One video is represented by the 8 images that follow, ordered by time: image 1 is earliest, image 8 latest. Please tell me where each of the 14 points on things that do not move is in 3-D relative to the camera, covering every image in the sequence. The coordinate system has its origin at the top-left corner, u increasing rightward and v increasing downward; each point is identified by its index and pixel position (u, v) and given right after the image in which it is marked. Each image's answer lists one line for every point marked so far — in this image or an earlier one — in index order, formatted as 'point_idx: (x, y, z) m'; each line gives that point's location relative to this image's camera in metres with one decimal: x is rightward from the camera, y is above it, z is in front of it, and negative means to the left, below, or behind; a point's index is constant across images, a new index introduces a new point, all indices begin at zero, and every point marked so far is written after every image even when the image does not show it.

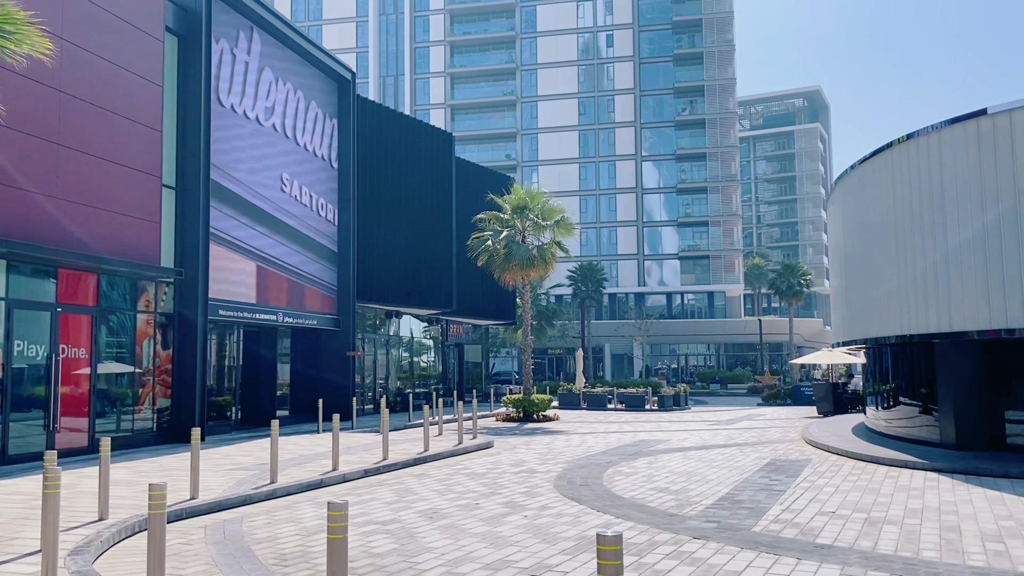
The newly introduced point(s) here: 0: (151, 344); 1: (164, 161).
0: (-7.8, -1.2, +19.0) m
1: (-7.8, +2.9, +19.7) m
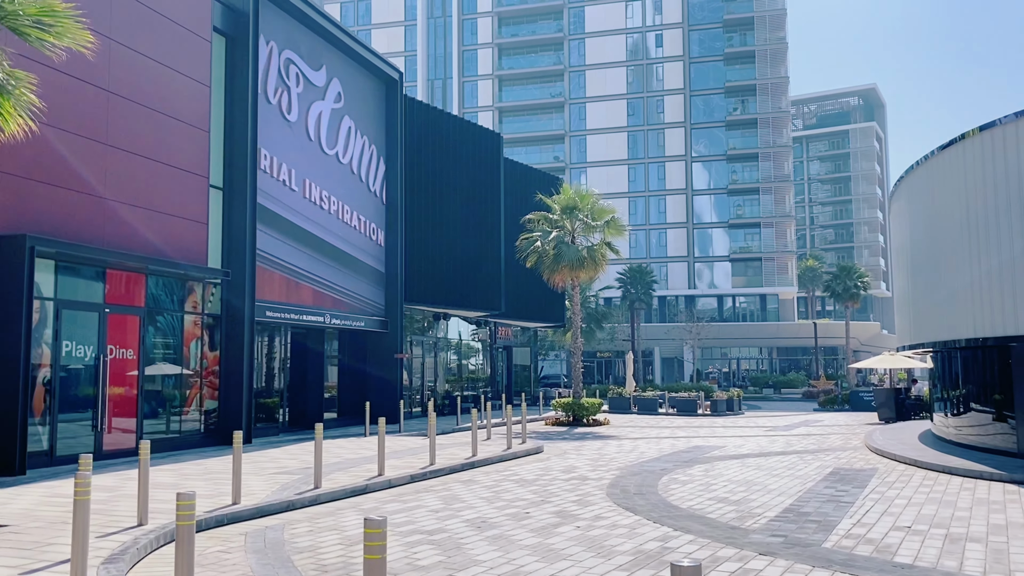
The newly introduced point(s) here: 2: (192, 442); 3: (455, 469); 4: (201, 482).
0: (-6.8, -1.2, +19.0) m
1: (-6.7, +2.9, +19.6) m
2: (-6.7, -3.3, +18.5) m
3: (-0.9, -3.0, +14.5) m
4: (-4.5, -2.8, +12.7) m
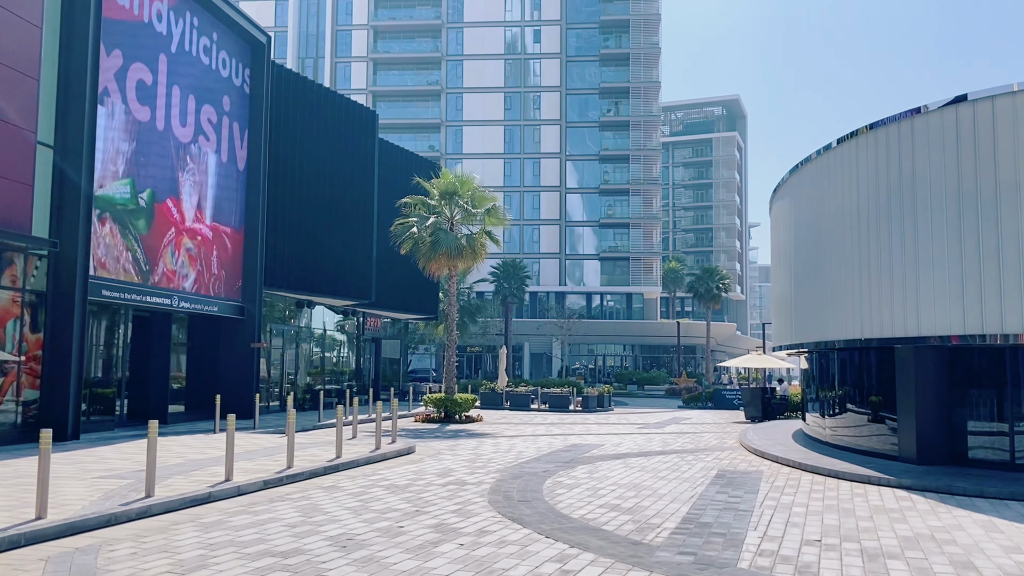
0: (-9.2, -0.7, +16.4) m
1: (-9.1, +3.4, +17.1) m
2: (-9.2, -2.8, +15.9) m
3: (-2.9, -2.7, +12.9) m
4: (-6.1, -2.4, +10.5) m
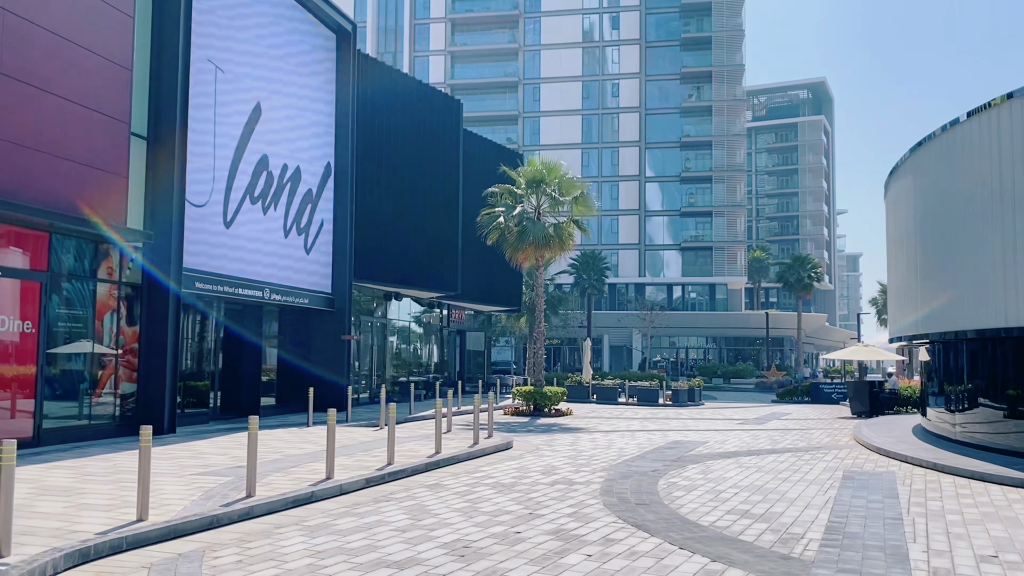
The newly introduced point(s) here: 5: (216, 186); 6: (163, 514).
0: (-7.4, -0.6, +16.3) m
1: (-7.3, +3.5, +16.9) m
2: (-7.4, -2.6, +15.8) m
3: (-1.3, -2.5, +12.3) m
4: (-4.7, -2.3, +10.2) m
5: (-6.5, +2.0, +19.4) m
6: (-3.3, -2.1, +8.3) m
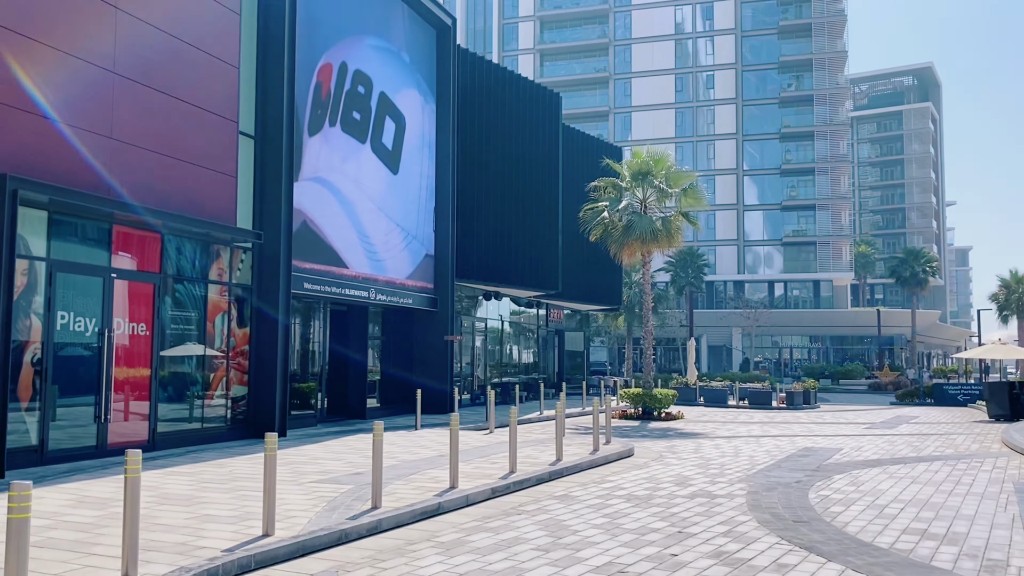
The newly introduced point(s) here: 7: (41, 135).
0: (-5.3, -0.6, +16.1) m
1: (-5.1, +3.5, +16.7) m
2: (-5.3, -2.6, +15.6) m
3: (+0.4, -2.5, +11.5) m
4: (-3.2, -2.3, +9.8) m
5: (-4.1, +2.0, +19.1) m
6: (-2.0, -2.1, +7.7) m
7: (-6.5, +2.1, +12.1) m
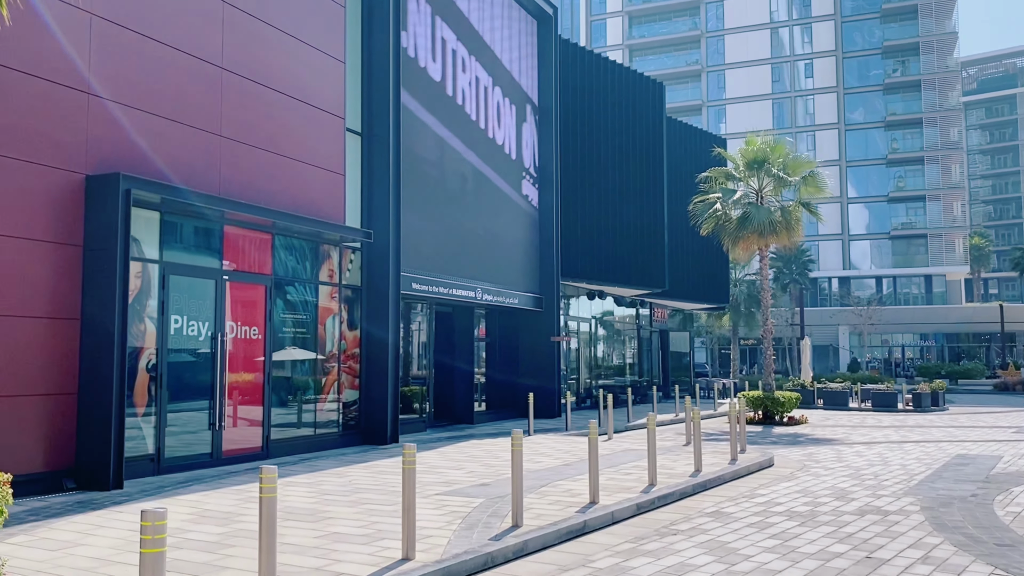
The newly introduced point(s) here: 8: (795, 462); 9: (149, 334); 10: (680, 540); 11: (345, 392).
0: (-3.1, -0.6, +15.6) m
1: (-3.0, +3.5, +16.2) m
2: (-3.2, -2.7, +15.1) m
3: (+2.1, -2.4, +10.4) m
4: (-1.7, -2.3, +9.1) m
5: (-1.8, +2.0, +18.4) m
6: (-0.7, -2.1, +6.9) m
7: (-4.8, +2.1, +11.7) m
8: (+4.5, -2.8, +14.2) m
9: (-4.8, -0.6, +11.7) m
10: (+1.5, -2.3, +8.0) m
11: (-3.0, -1.9, +15.7) m
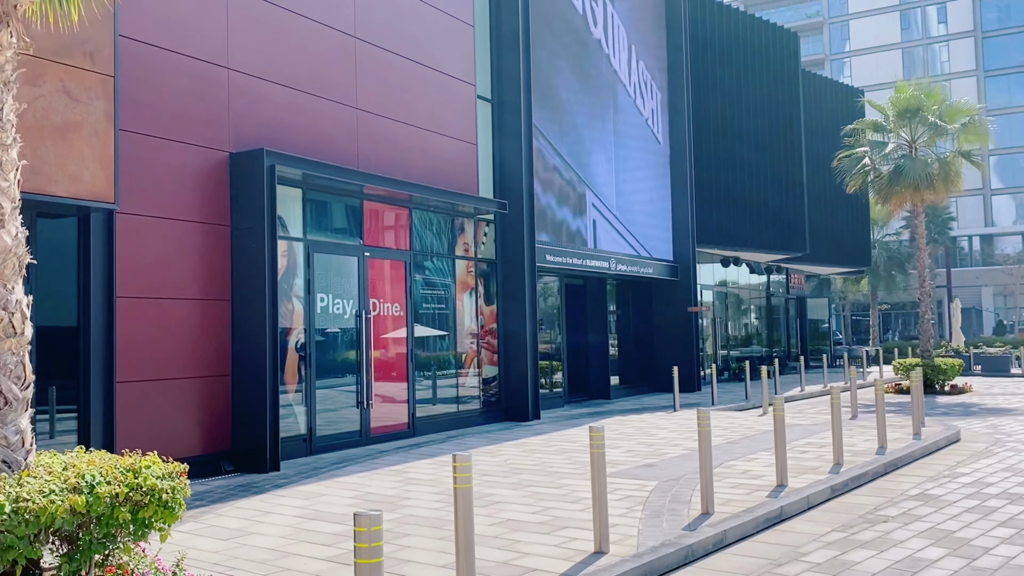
0: (-0.7, -0.2, +15.1) m
1: (-0.6, +4.0, +15.6) m
2: (-0.7, -2.2, +14.7) m
3: (+3.9, -2.0, +9.4) m
4: (0.0, -2.0, +8.5) m
5: (+1.0, +2.6, +17.7) m
6: (+0.8, -1.8, +6.2) m
7: (-2.9, +2.4, +11.4) m
8: (+6.9, -2.1, +12.8) m
9: (-2.8, -0.3, +11.4) m
10: (+3.1, -1.9, +7.1) m
11: (-0.5, -1.4, +15.2) m
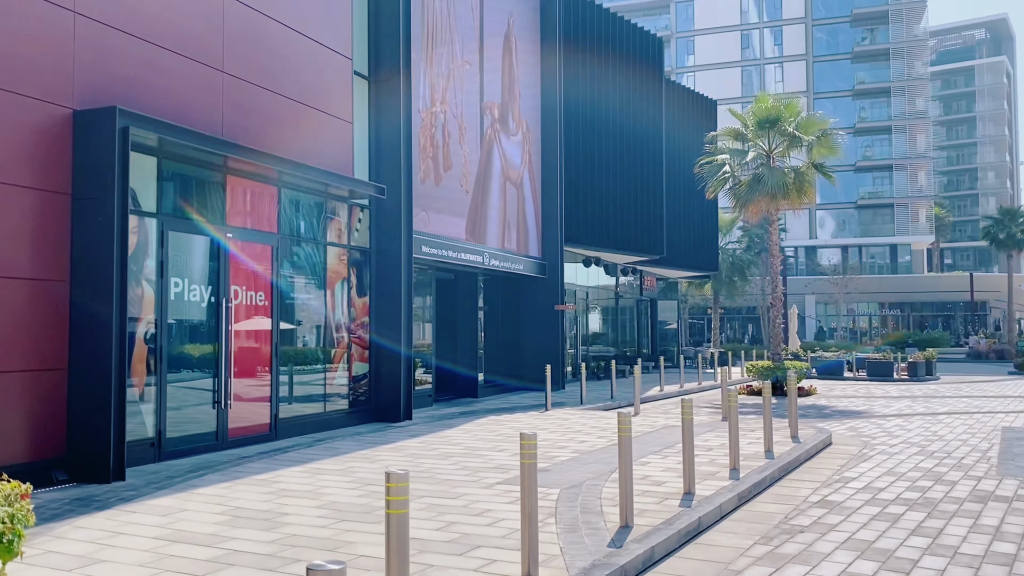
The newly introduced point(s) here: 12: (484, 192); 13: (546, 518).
0: (-2.7, 0.0, +14.0) m
1: (-2.6, +4.1, +14.5) m
2: (-2.7, -2.1, +13.6) m
3: (+2.8, -2.0, +9.2) m
4: (-0.9, -1.9, +7.7) m
5: (-1.5, +2.7, +16.9) m
6: (+0.2, -1.8, +5.6) m
7: (-4.2, +2.6, +10.0) m
8: (+5.0, -2.2, +13.1) m
9: (-4.2, -0.1, +10.0) m
10: (+2.4, -1.9, +6.8) m
11: (-2.6, -1.2, +14.2) m
12: (-0.5, +2.2, +19.2) m
13: (+0.2, -1.8, +6.9) m
